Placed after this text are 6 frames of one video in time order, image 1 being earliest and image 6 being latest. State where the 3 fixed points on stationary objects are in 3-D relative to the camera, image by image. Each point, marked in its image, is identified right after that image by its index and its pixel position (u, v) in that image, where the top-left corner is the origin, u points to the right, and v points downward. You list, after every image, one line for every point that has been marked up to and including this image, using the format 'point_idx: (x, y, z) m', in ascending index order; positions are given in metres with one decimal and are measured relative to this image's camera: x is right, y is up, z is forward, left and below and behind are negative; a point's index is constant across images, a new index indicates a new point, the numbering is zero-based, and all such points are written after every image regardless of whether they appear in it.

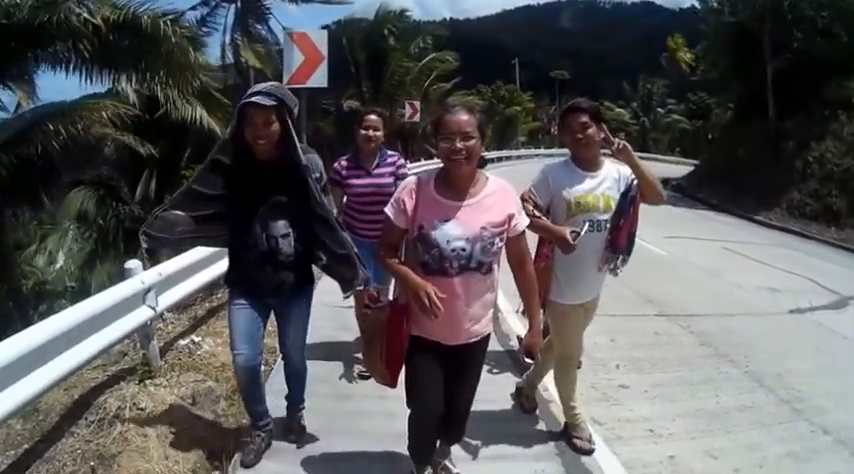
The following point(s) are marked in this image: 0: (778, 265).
0: (+4.2, -0.3, +10.8) m
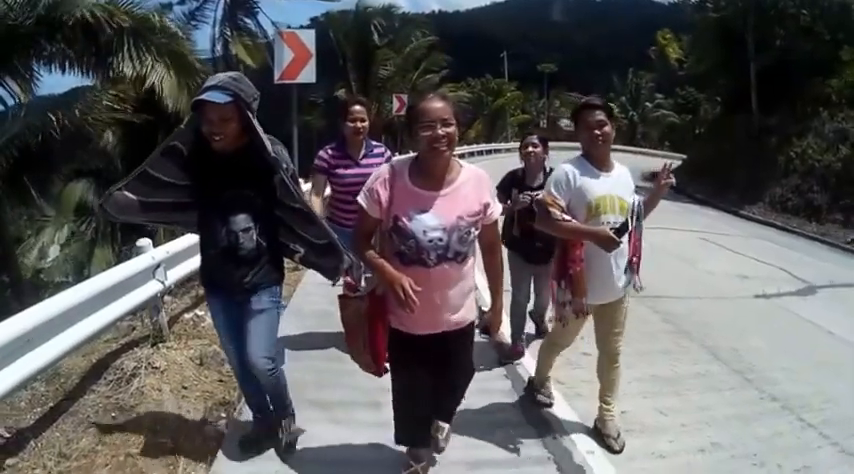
0: (+4.0, -0.2, +11.1) m
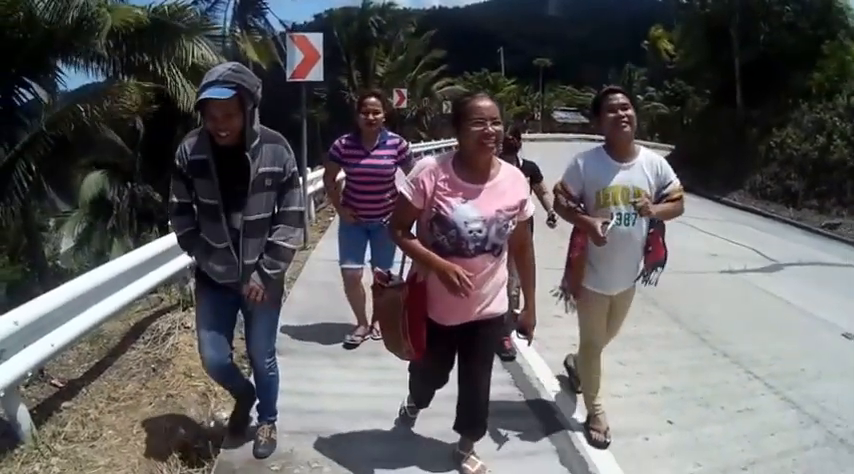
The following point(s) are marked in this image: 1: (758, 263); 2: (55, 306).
0: (+4.0, 0.0, +11.8) m
1: (+3.5, -0.3, +9.5) m
2: (-1.7, -0.3, +4.1) m
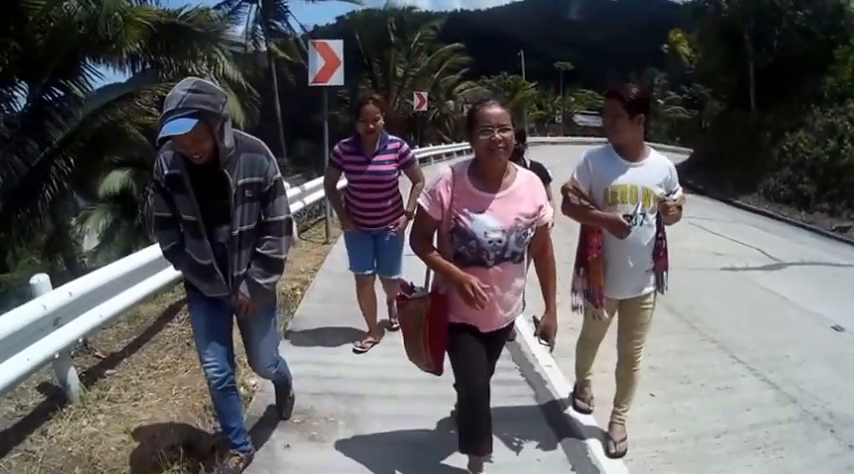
0: (+4.2, 0.0, +12.1) m
1: (+3.7, -0.3, +9.9) m
2: (-1.7, -0.2, +4.6) m
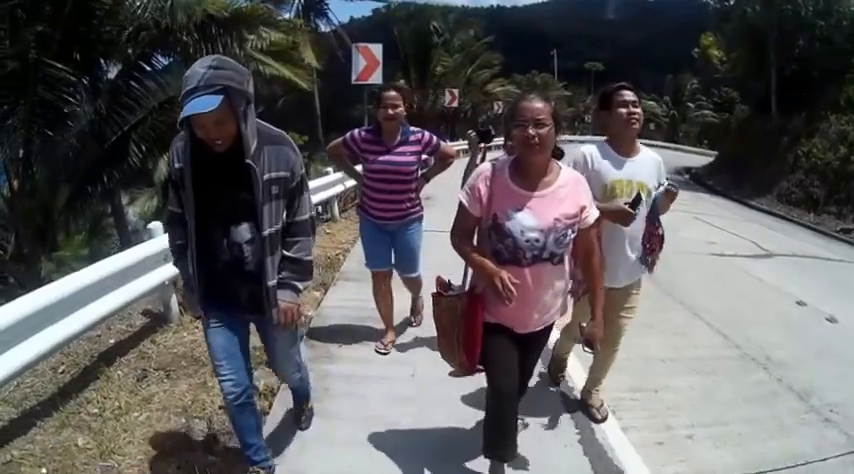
0: (+4.6, +0.1, +13.1) m
1: (+4.0, -0.2, +10.9) m
2: (-1.6, 0.0, +5.7) m
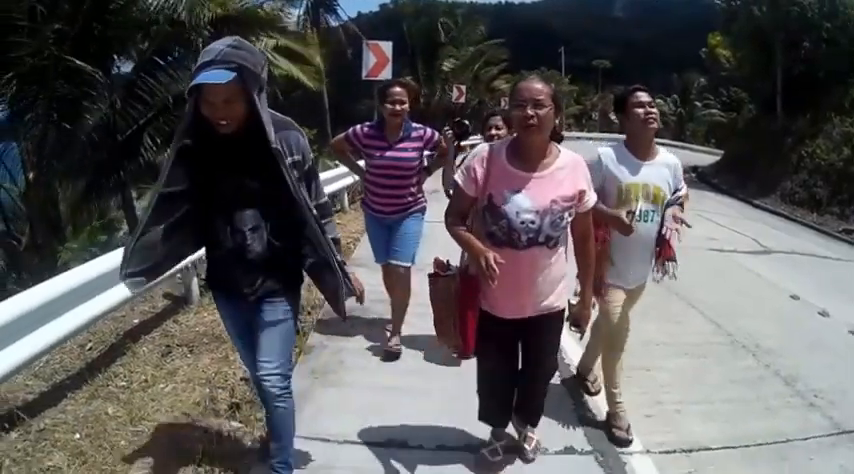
0: (+4.7, +0.1, +13.3) m
1: (+4.1, -0.2, +11.1) m
2: (-1.5, +0.1, +6.0) m
